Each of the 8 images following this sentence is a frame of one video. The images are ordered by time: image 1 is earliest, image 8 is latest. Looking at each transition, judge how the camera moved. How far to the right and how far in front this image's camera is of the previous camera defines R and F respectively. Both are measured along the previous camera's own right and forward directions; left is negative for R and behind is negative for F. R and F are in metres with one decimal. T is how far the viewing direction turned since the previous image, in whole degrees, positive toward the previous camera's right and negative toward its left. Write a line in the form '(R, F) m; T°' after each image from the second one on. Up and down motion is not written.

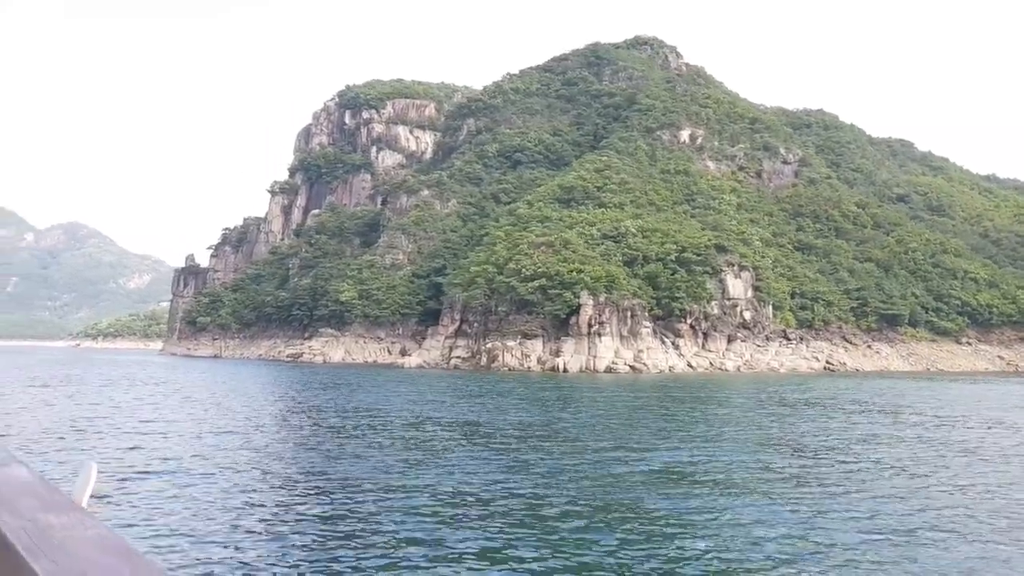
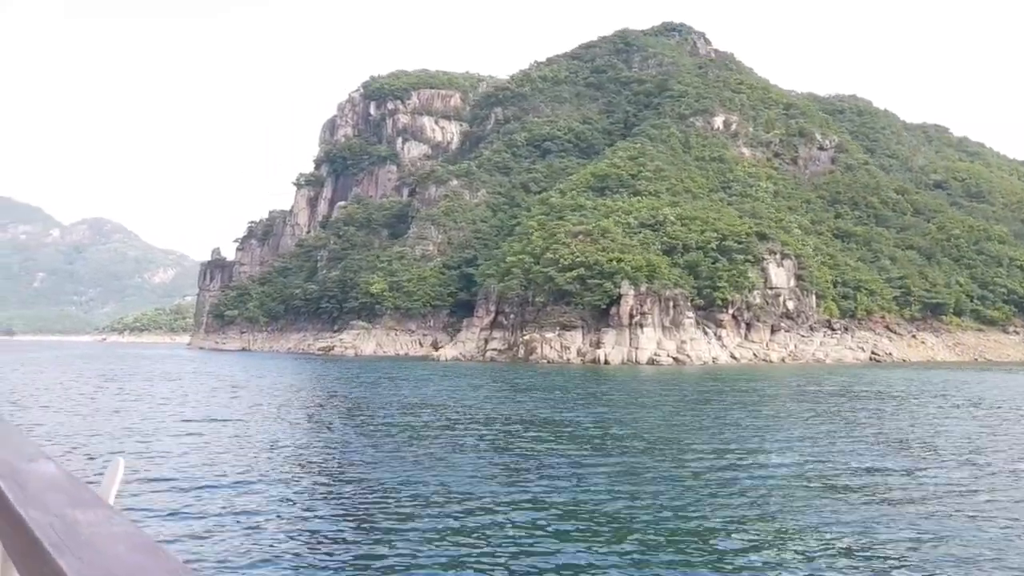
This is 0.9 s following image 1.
(-1.6, +1.8) m; -1°
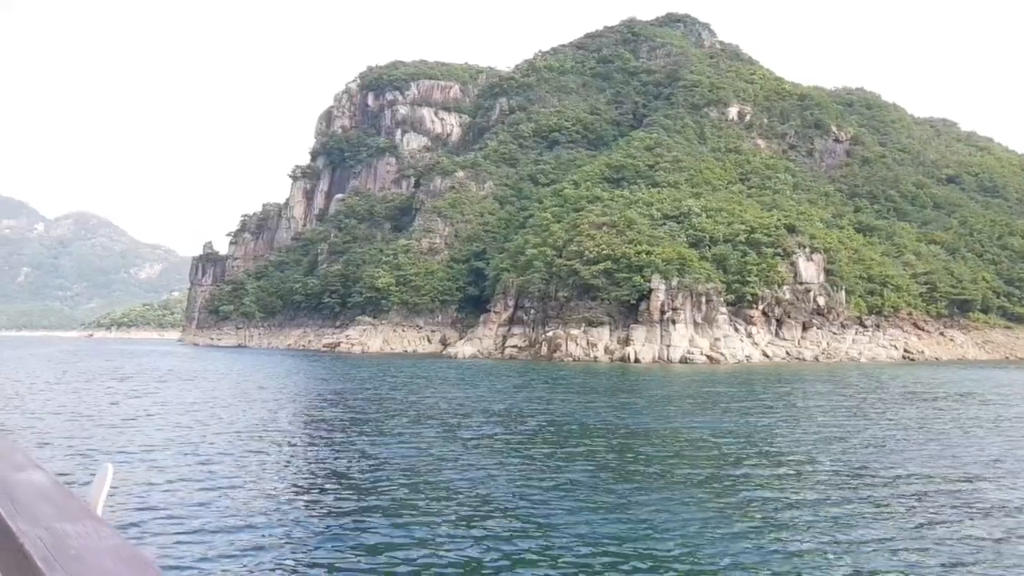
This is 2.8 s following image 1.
(-2.9, +4.1) m; +1°
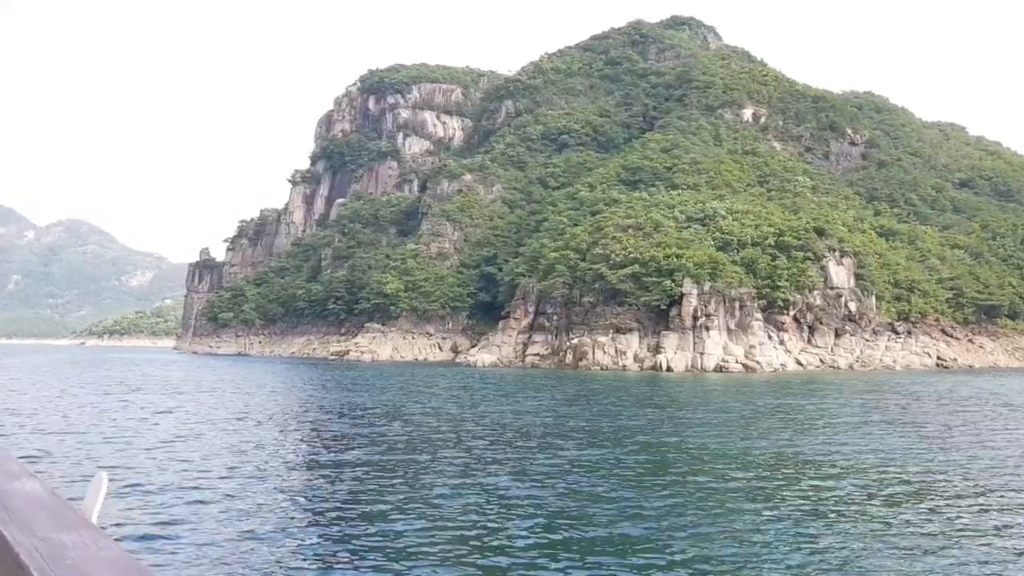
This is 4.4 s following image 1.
(-2.5, +3.3) m; +1°
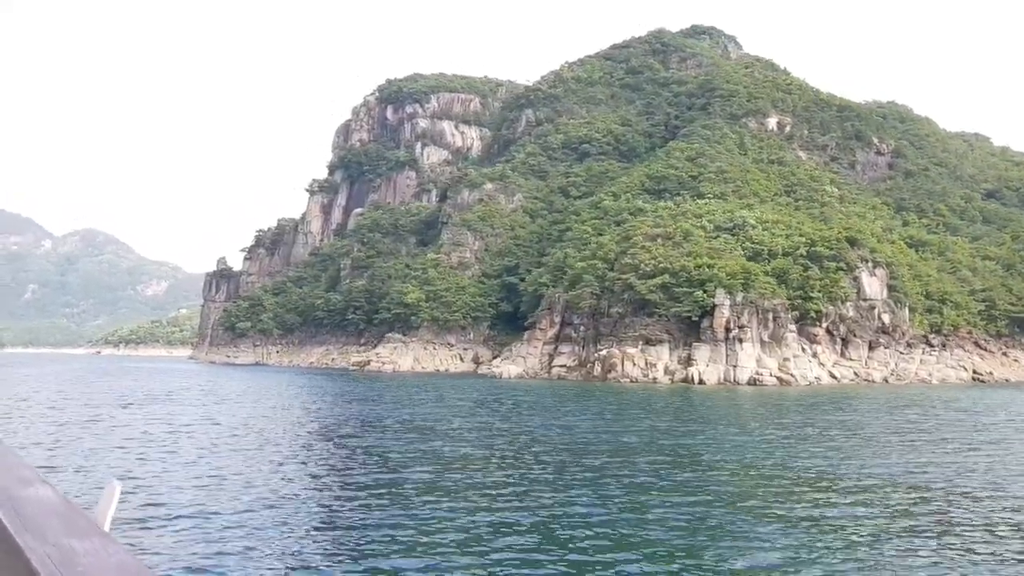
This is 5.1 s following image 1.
(-1.1, +1.4) m; -1°
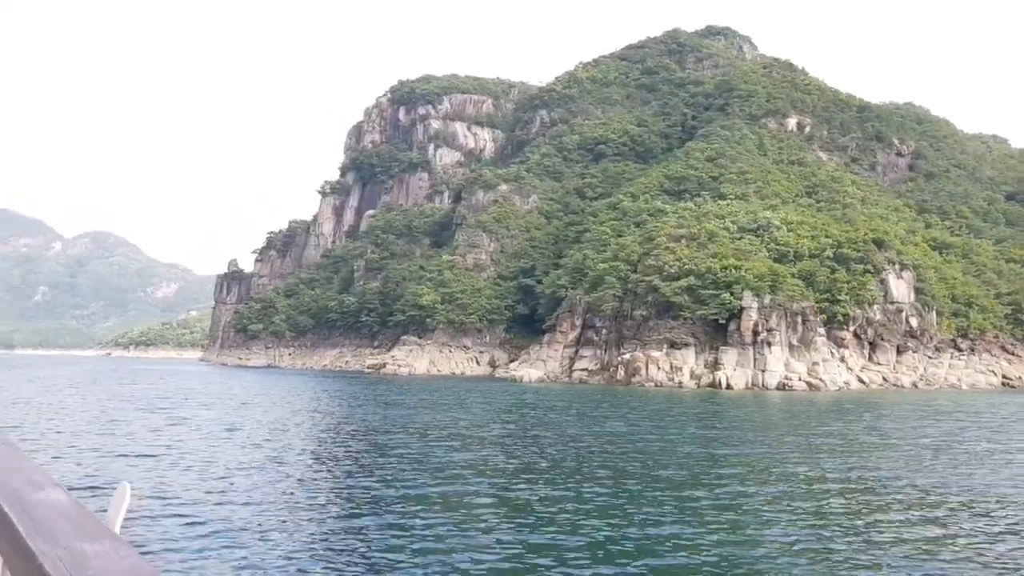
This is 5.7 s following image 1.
(-1.1, +1.4) m; -1°
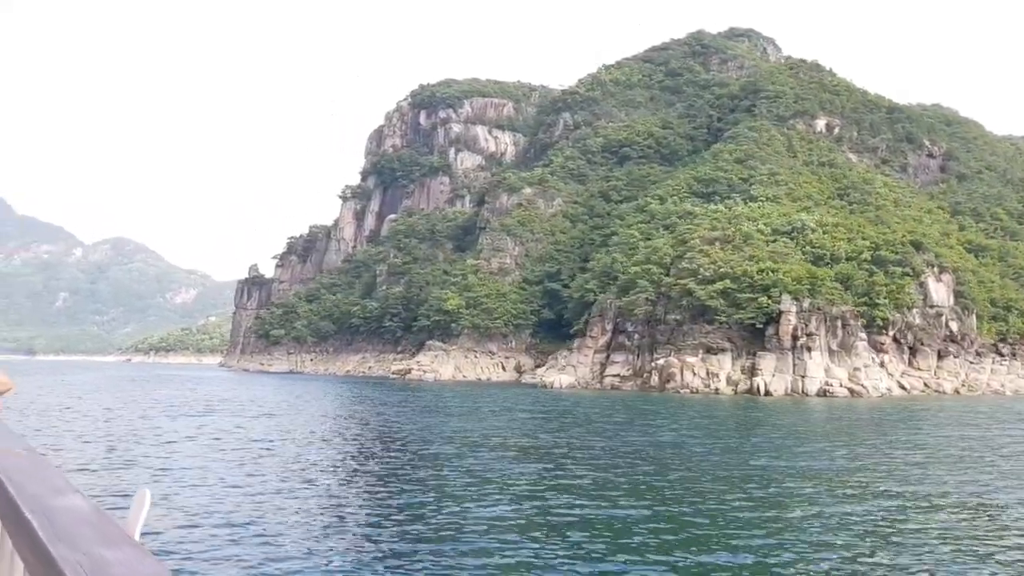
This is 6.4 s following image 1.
(-1.1, +1.3) m; -1°
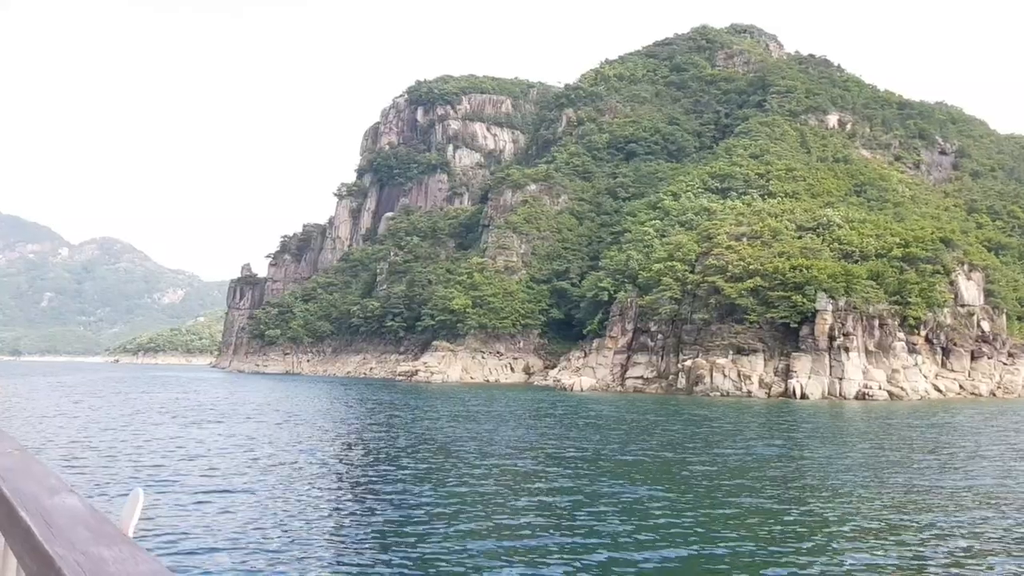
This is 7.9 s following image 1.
(-2.2, +3.2) m; +1°
